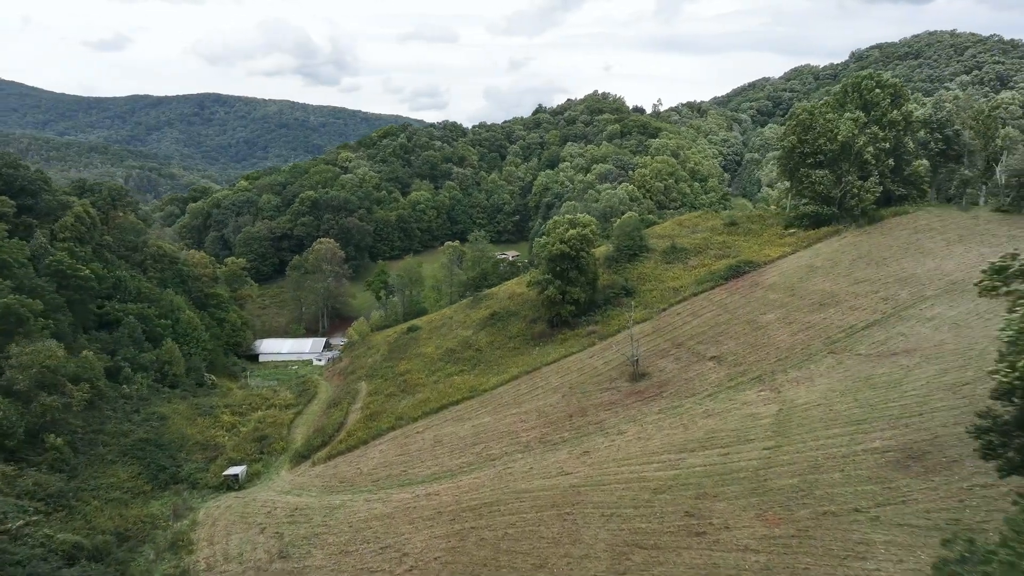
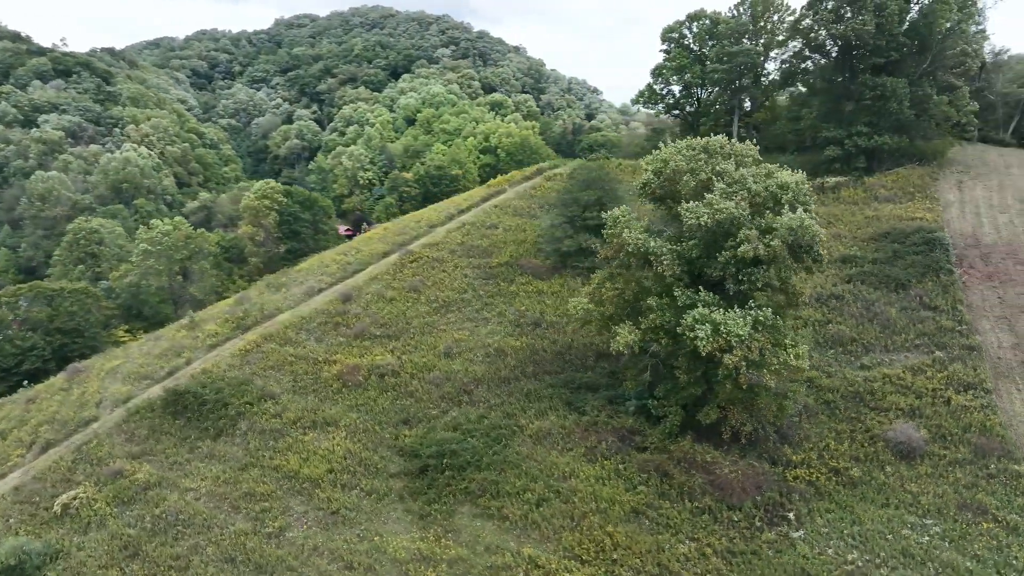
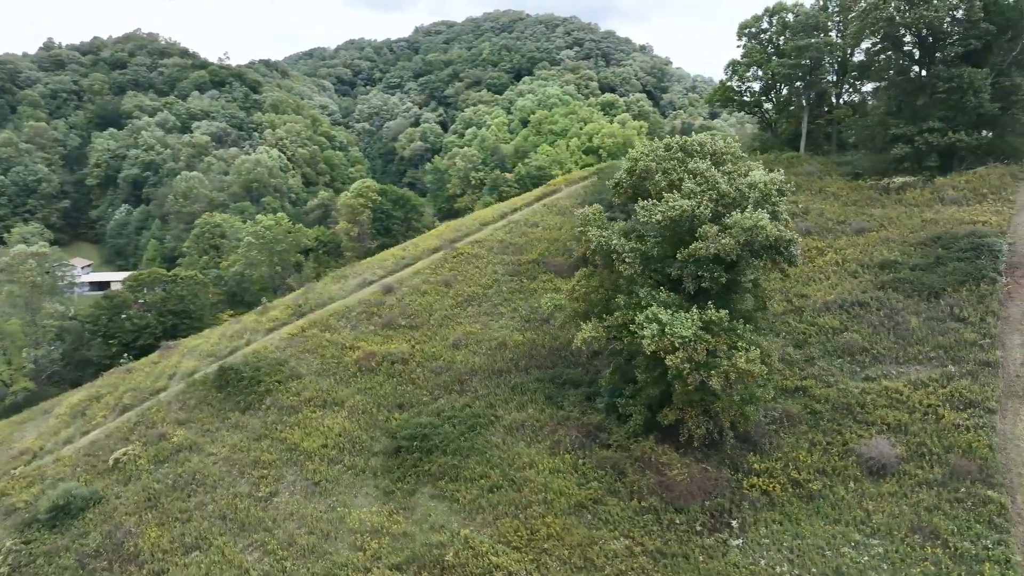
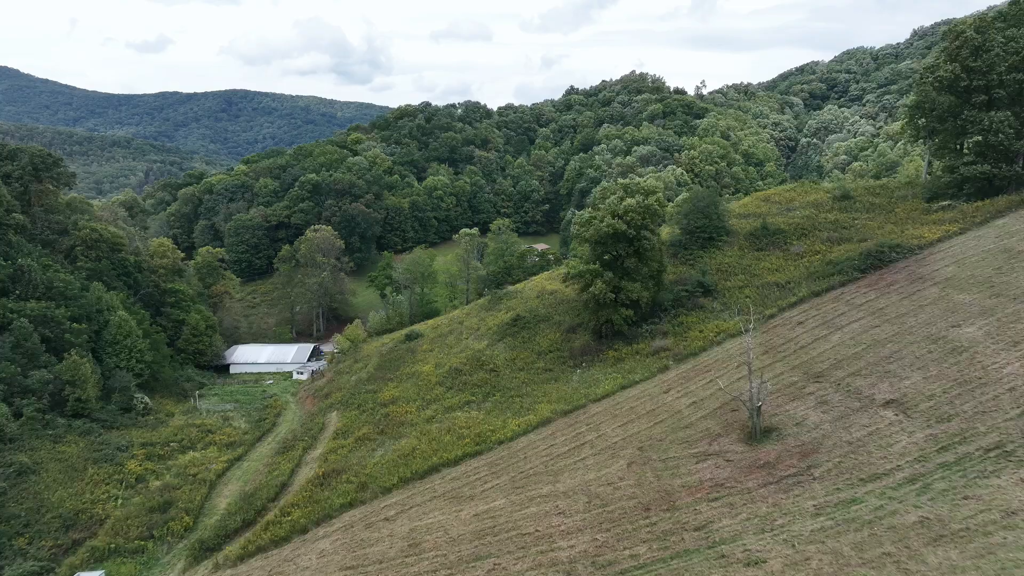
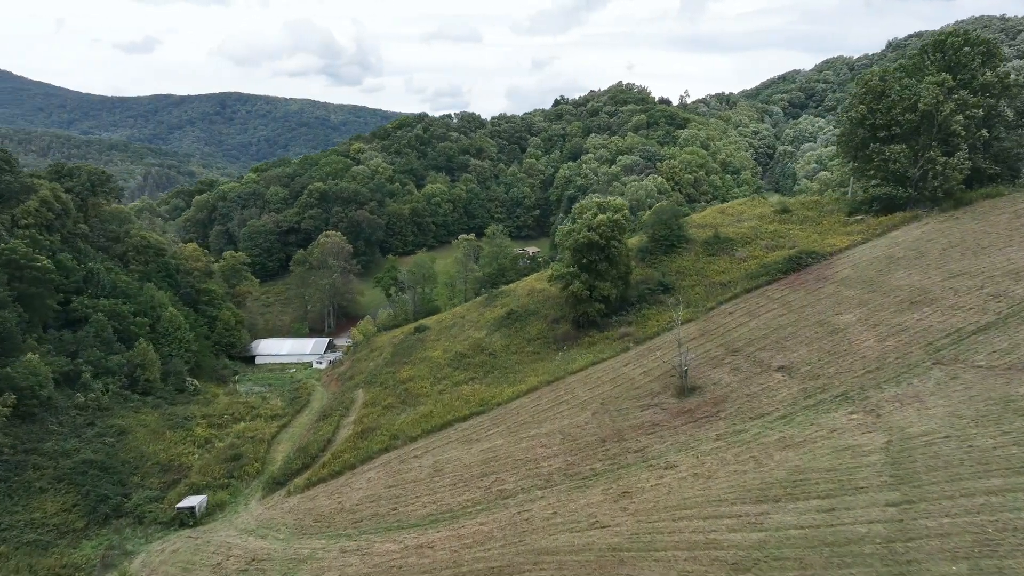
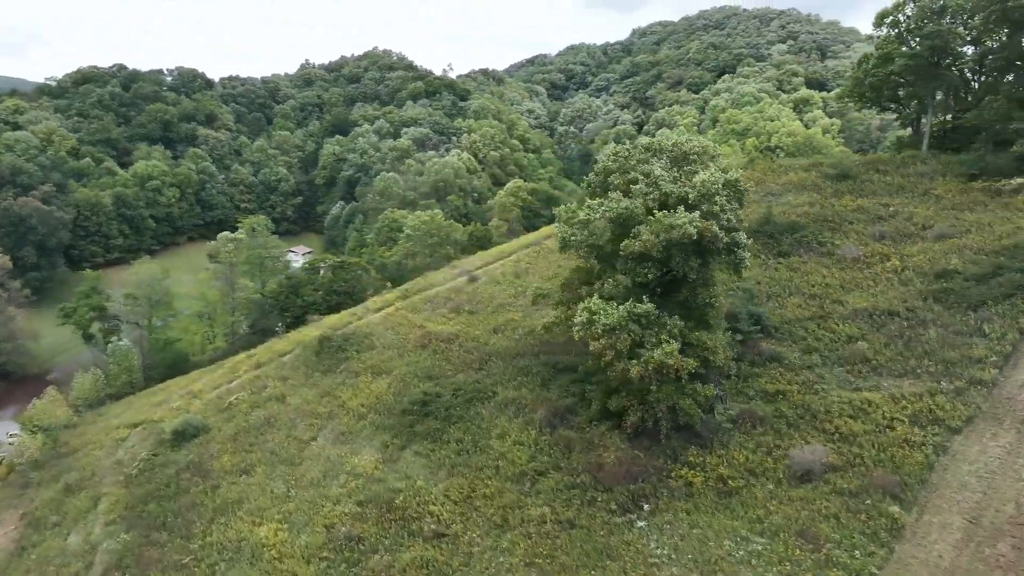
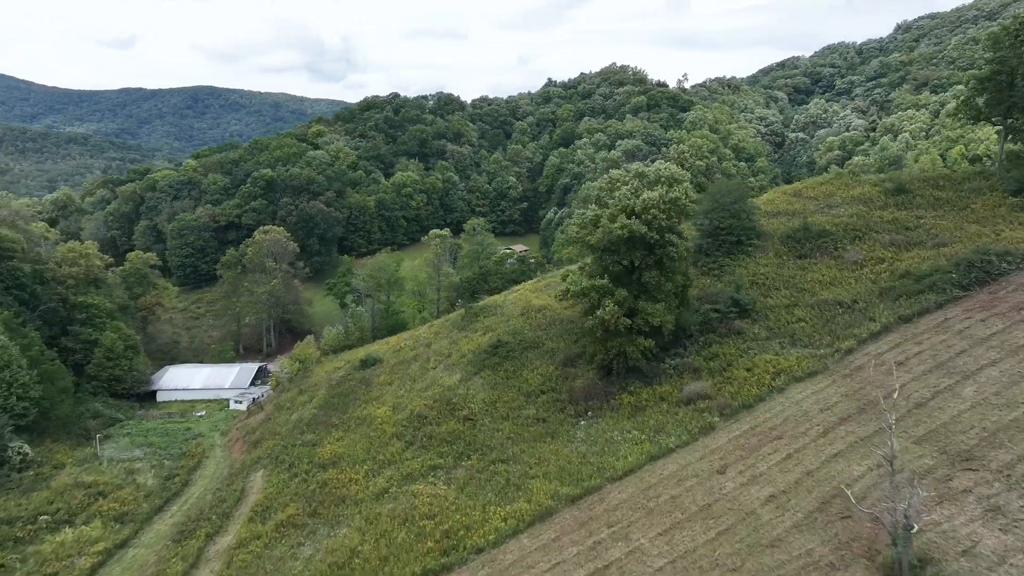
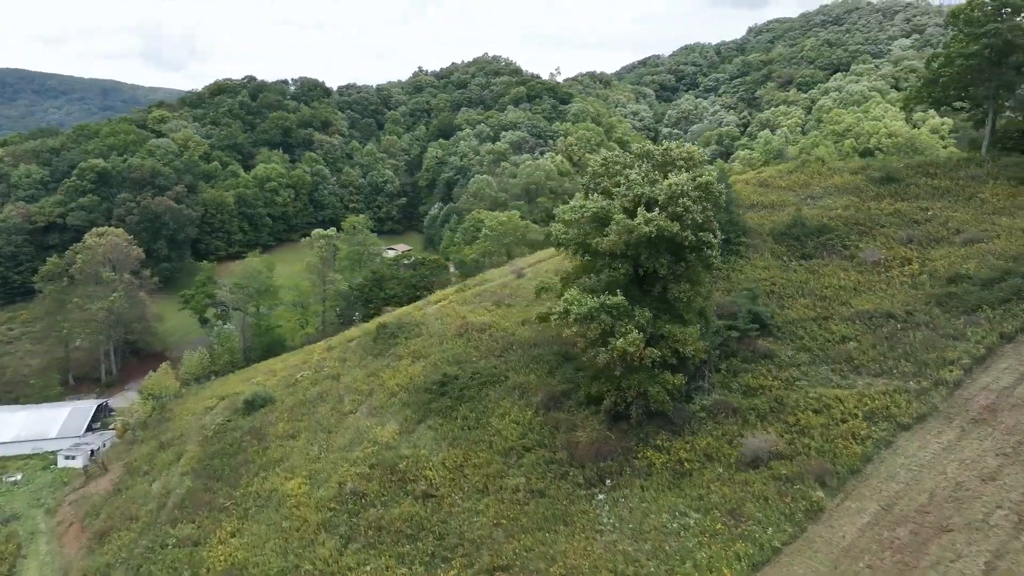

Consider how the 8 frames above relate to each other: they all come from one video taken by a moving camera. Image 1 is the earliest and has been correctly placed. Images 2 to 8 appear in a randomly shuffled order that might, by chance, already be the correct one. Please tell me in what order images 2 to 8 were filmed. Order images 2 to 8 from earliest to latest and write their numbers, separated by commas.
5, 4, 7, 8, 6, 3, 2
